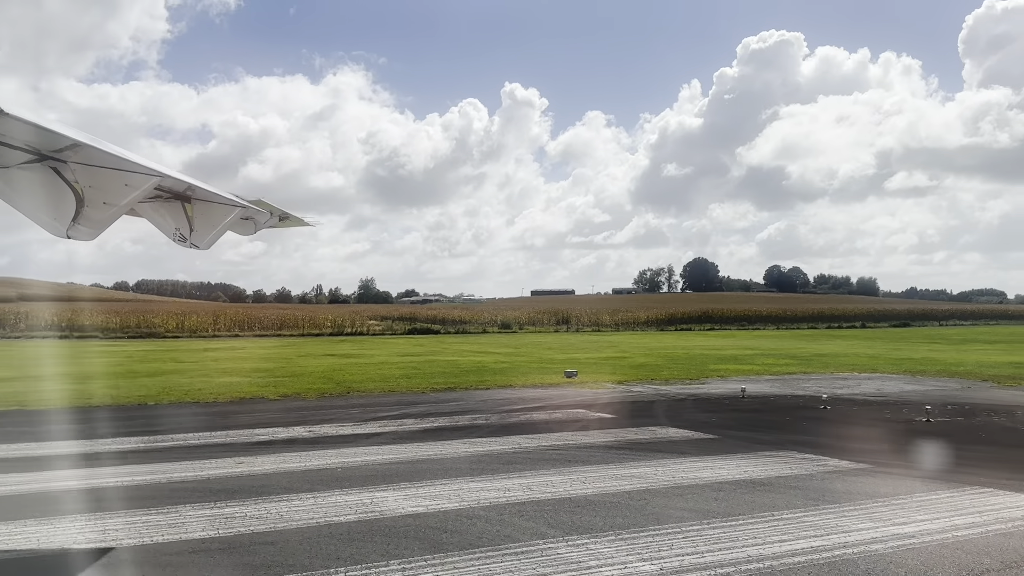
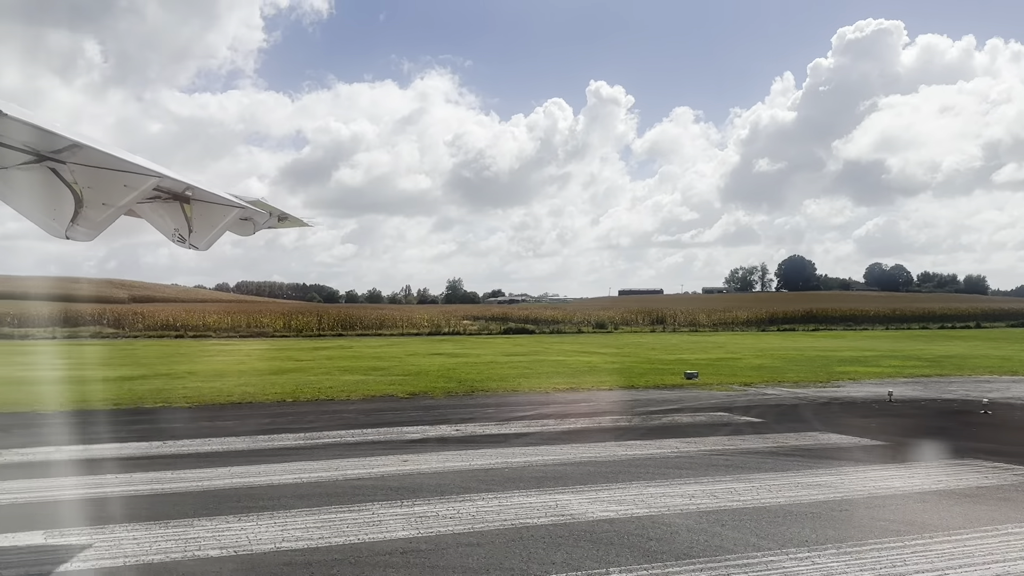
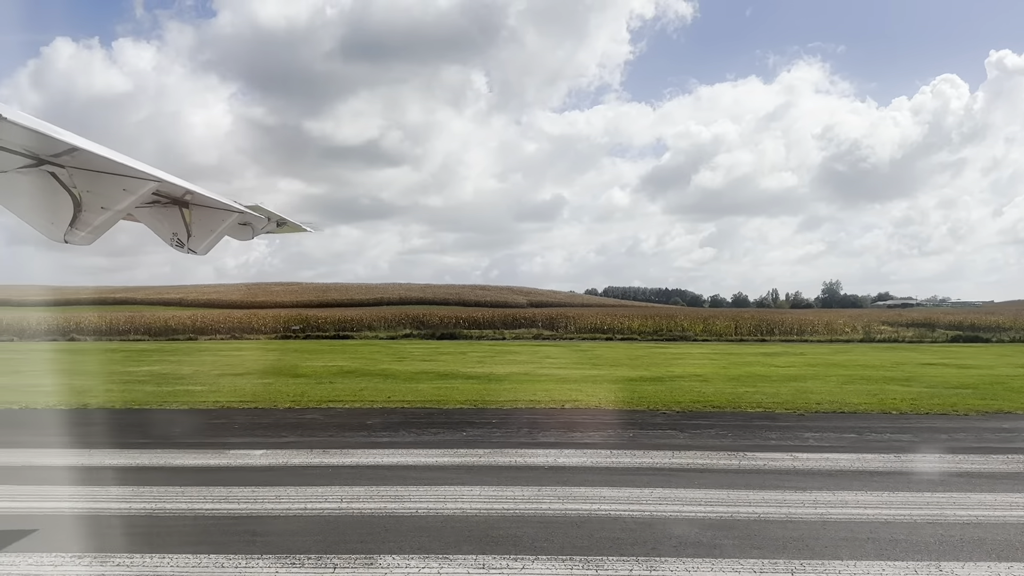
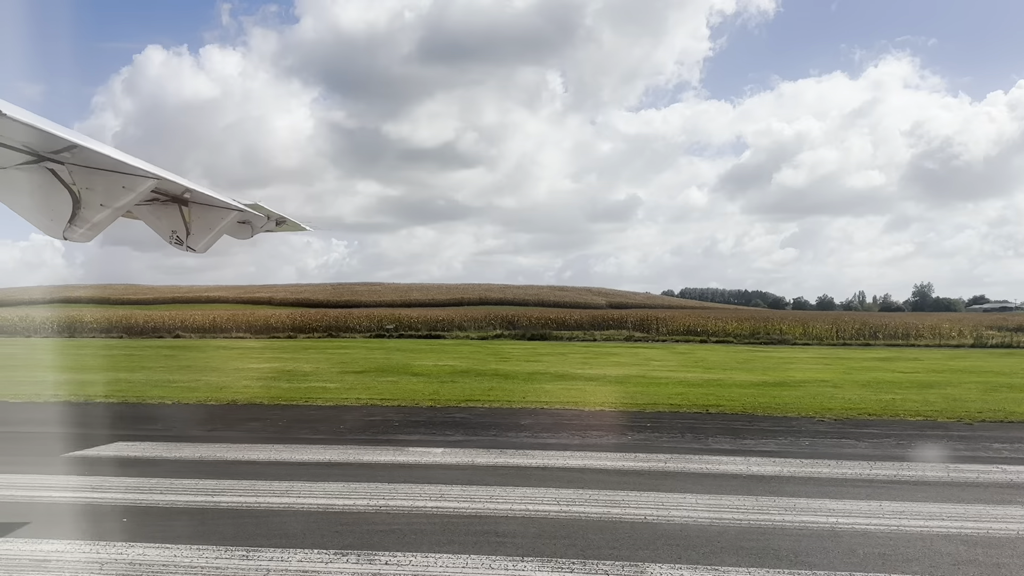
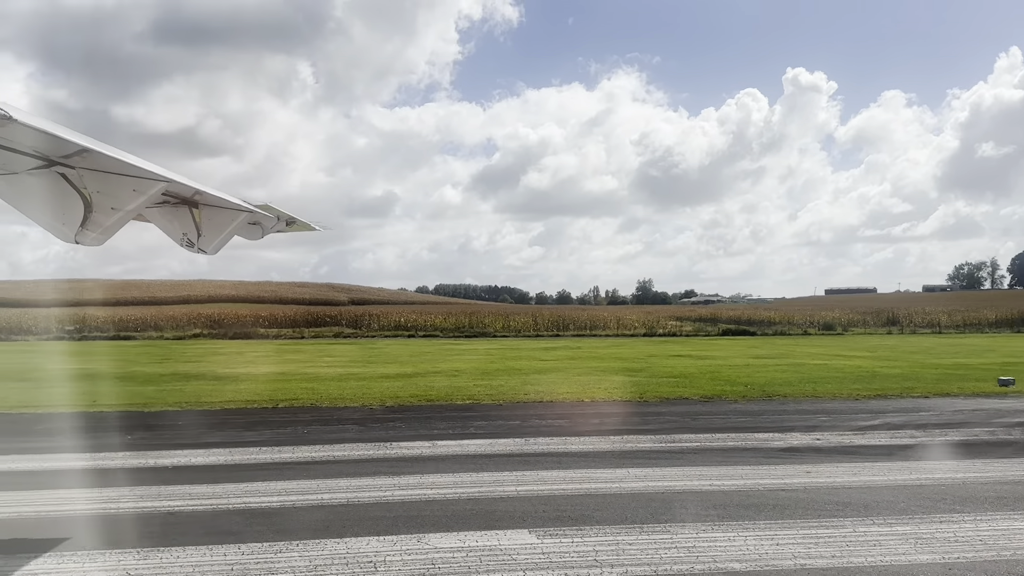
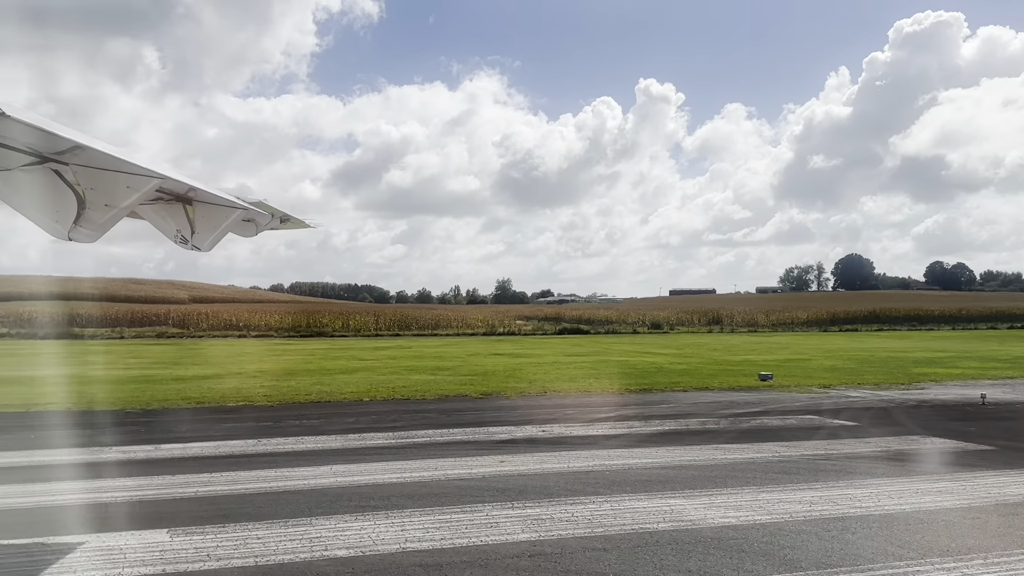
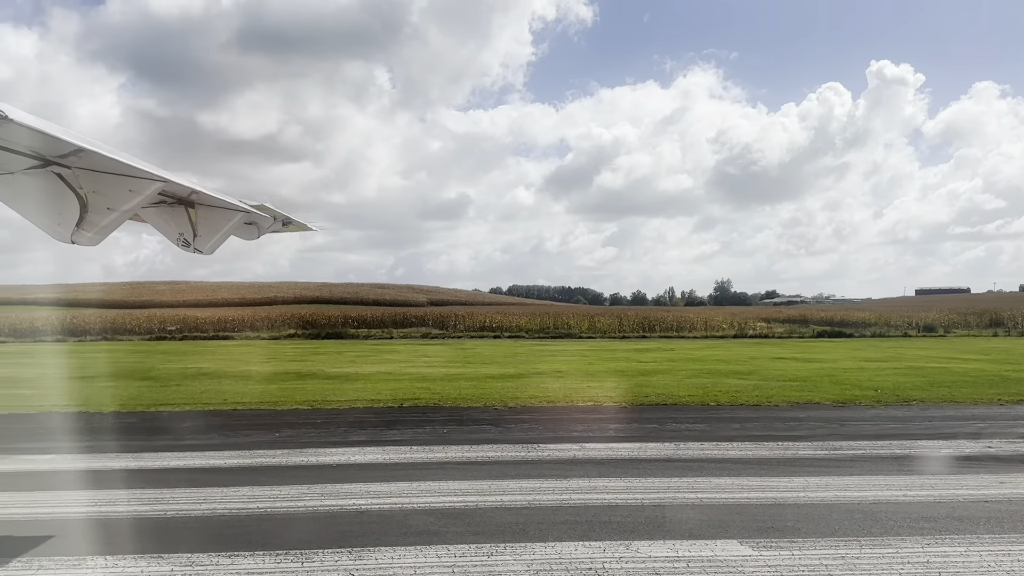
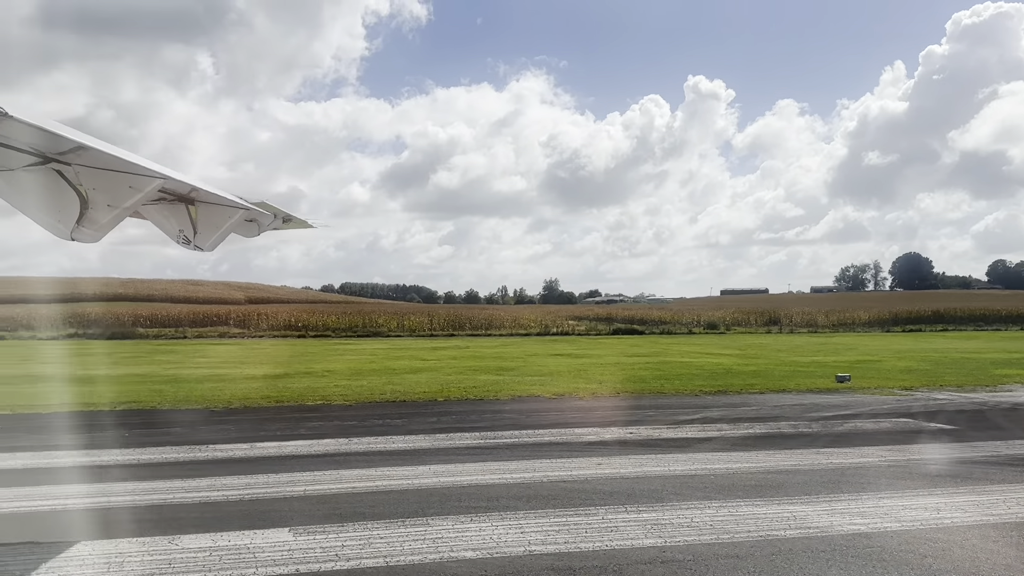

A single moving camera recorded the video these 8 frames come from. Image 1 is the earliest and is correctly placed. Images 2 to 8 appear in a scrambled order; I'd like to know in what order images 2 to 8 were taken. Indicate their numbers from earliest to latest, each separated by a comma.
2, 6, 8, 5, 7, 3, 4
